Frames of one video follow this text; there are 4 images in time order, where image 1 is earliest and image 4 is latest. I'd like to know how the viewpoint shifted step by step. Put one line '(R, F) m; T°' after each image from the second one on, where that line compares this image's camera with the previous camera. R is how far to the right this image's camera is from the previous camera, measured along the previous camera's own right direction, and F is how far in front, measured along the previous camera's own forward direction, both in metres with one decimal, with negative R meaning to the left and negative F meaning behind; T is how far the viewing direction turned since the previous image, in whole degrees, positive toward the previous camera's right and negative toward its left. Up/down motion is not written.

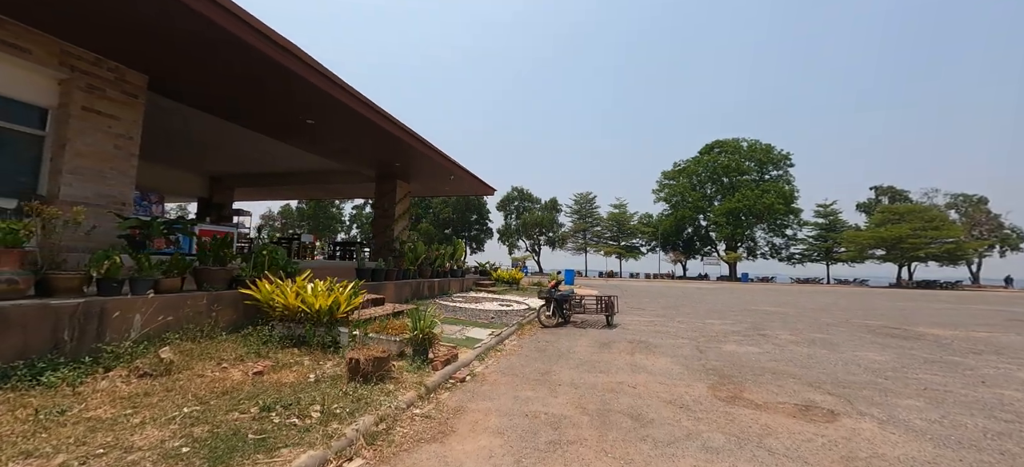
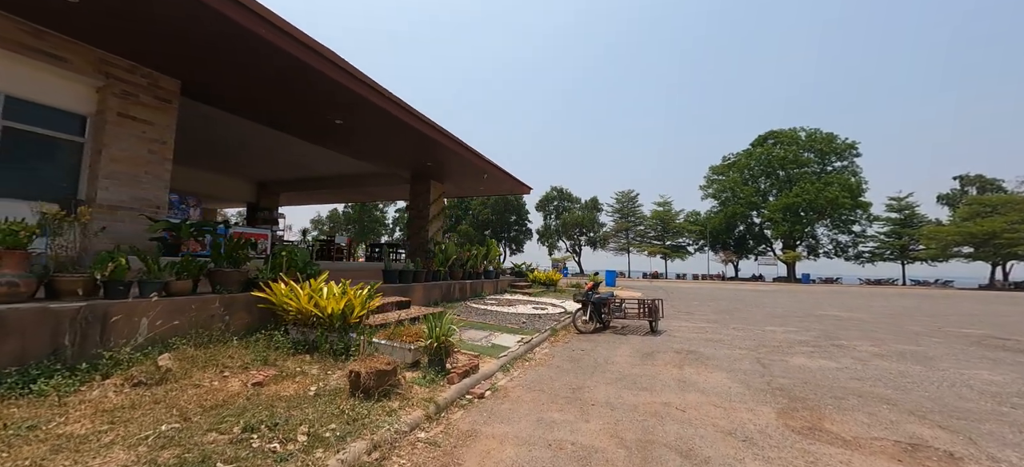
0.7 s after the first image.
(+0.1, +0.4) m; -6°
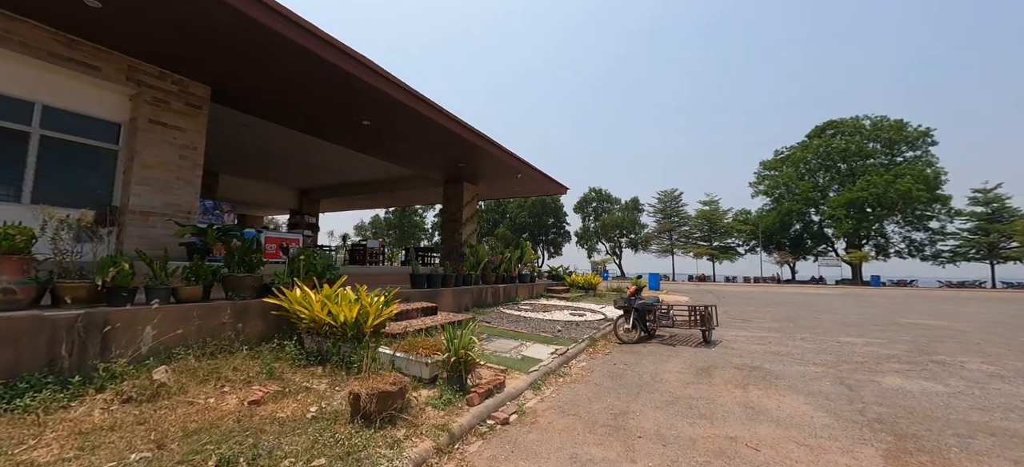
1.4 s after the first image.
(+0.1, +0.5) m; -6°
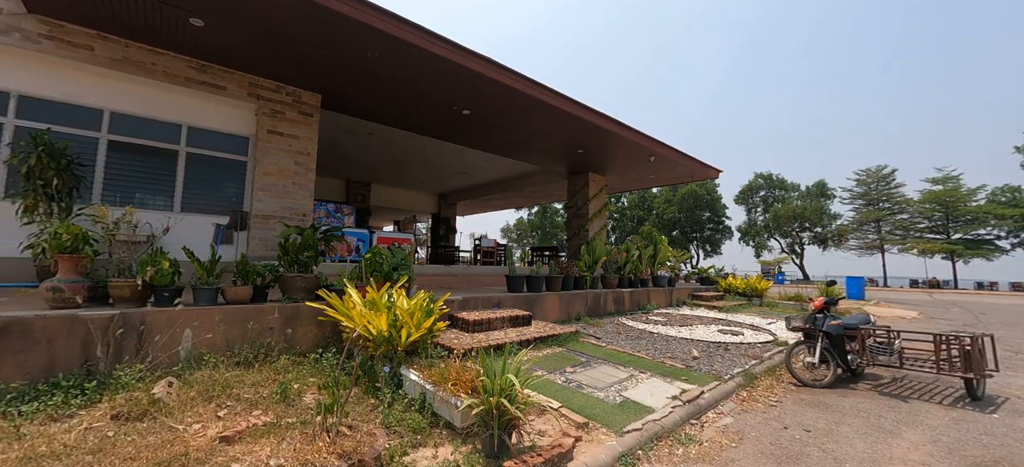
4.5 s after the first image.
(+0.4, +1.2) m; -22°
